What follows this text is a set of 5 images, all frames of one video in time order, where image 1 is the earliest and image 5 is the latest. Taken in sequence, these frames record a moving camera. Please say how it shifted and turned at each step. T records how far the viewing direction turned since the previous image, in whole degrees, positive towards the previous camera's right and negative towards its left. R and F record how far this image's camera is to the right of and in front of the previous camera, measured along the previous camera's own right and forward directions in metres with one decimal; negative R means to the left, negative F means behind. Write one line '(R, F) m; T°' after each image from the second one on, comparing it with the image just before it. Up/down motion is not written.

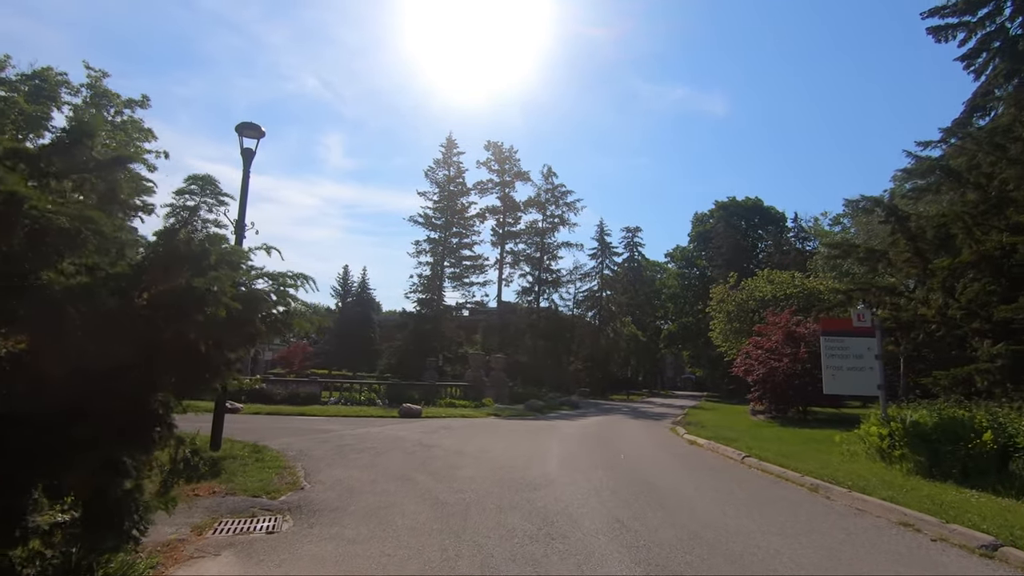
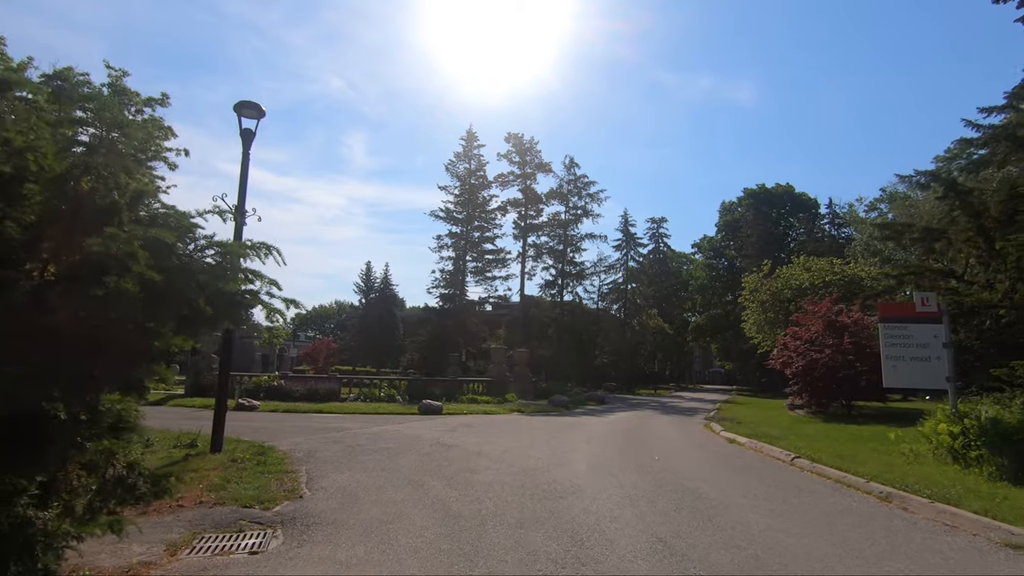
(+0.1, +0.9) m; -3°
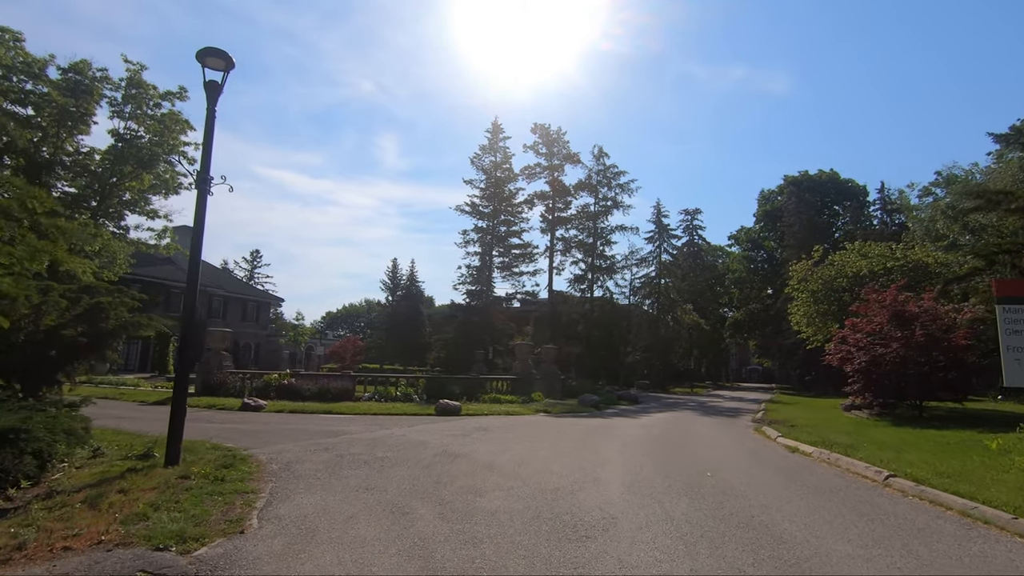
(+0.2, +1.9) m; -3°
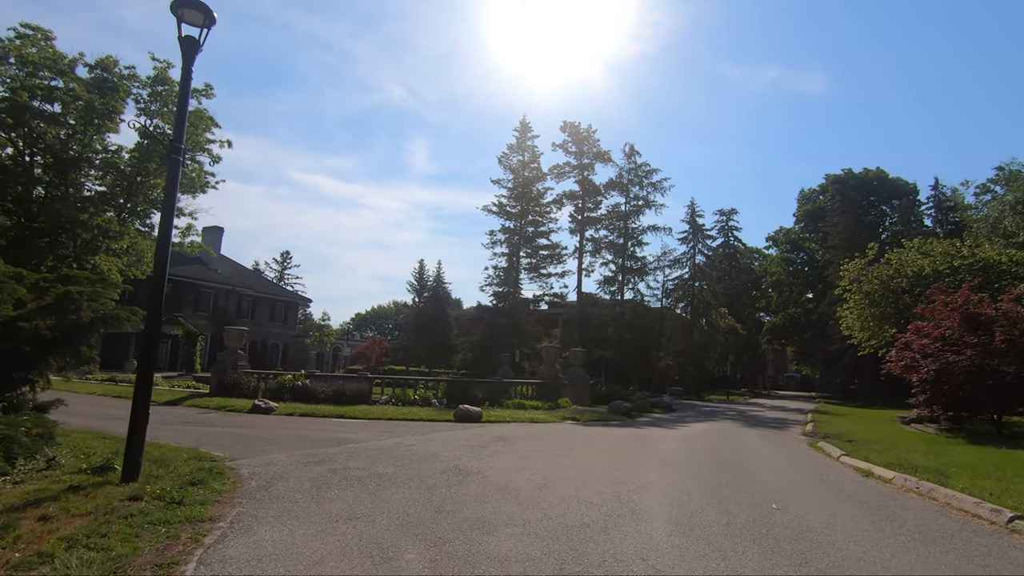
(+0.1, +1.4) m; -3°
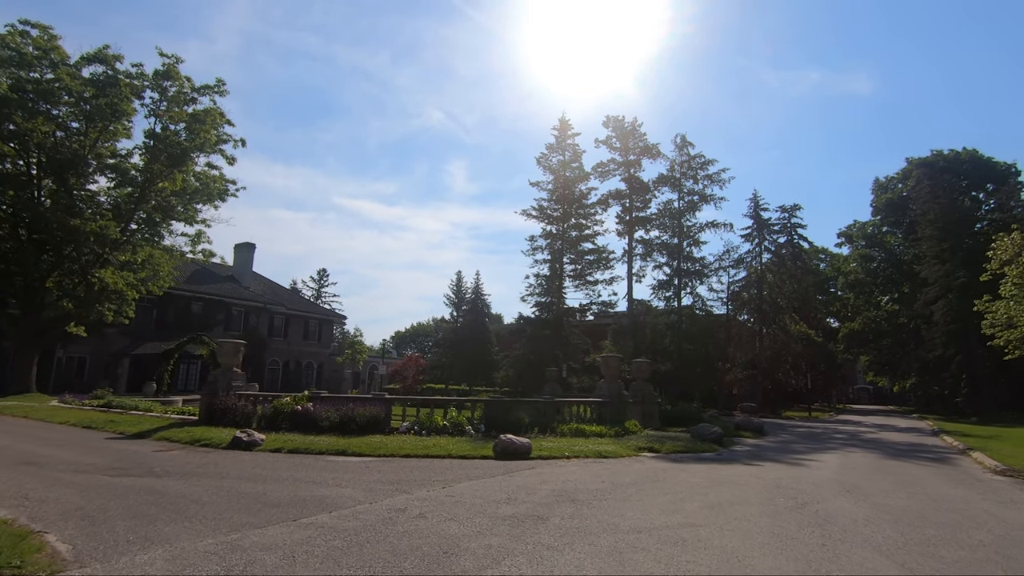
(-0.4, +4.7) m; -4°
